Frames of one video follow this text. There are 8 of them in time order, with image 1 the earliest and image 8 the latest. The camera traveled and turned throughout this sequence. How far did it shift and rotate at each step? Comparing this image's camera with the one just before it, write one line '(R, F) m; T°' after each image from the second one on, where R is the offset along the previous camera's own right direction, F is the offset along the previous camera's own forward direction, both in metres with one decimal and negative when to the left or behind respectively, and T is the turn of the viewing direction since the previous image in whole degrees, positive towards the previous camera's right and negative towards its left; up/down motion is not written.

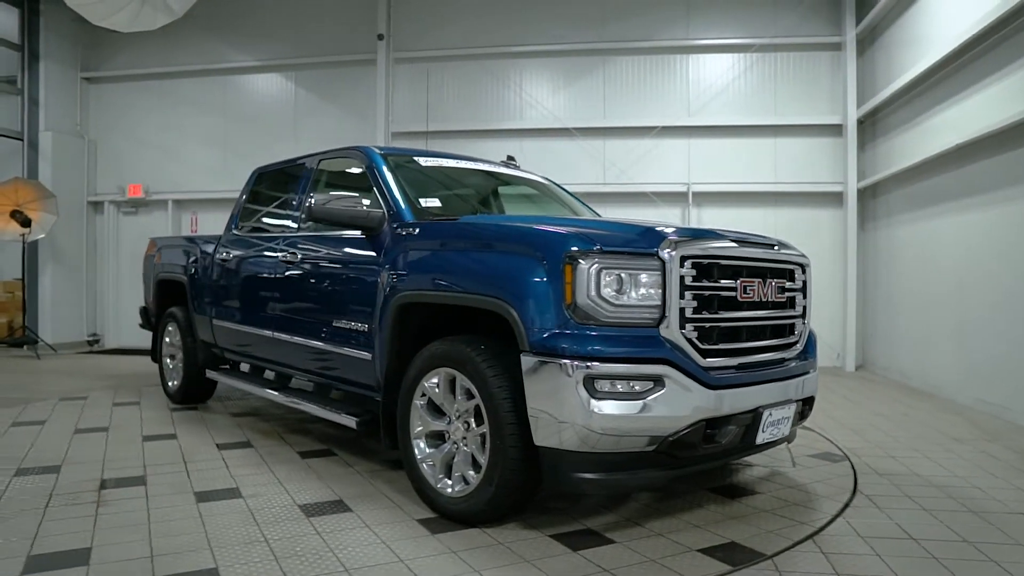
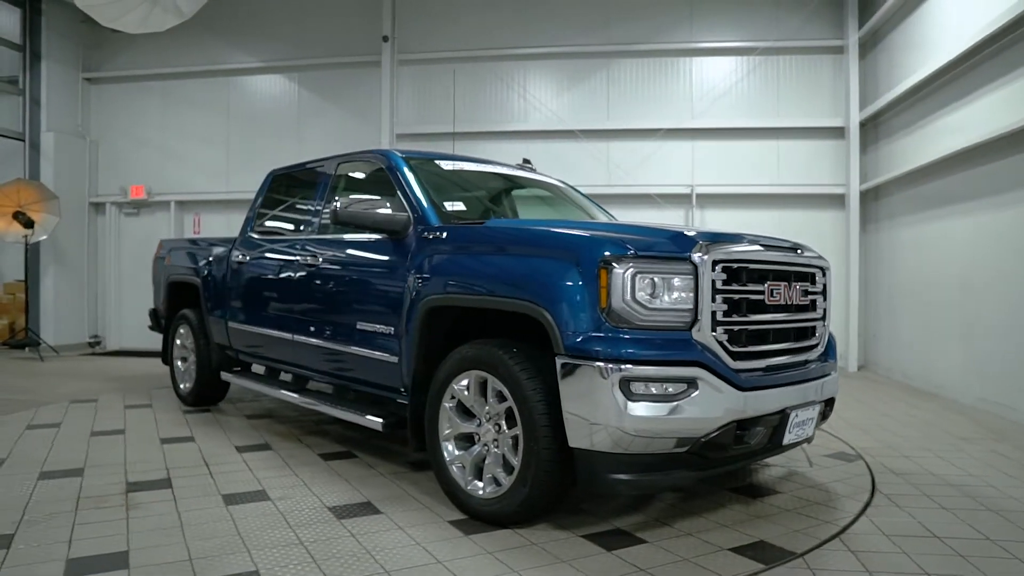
(-0.2, 0.0) m; +1°
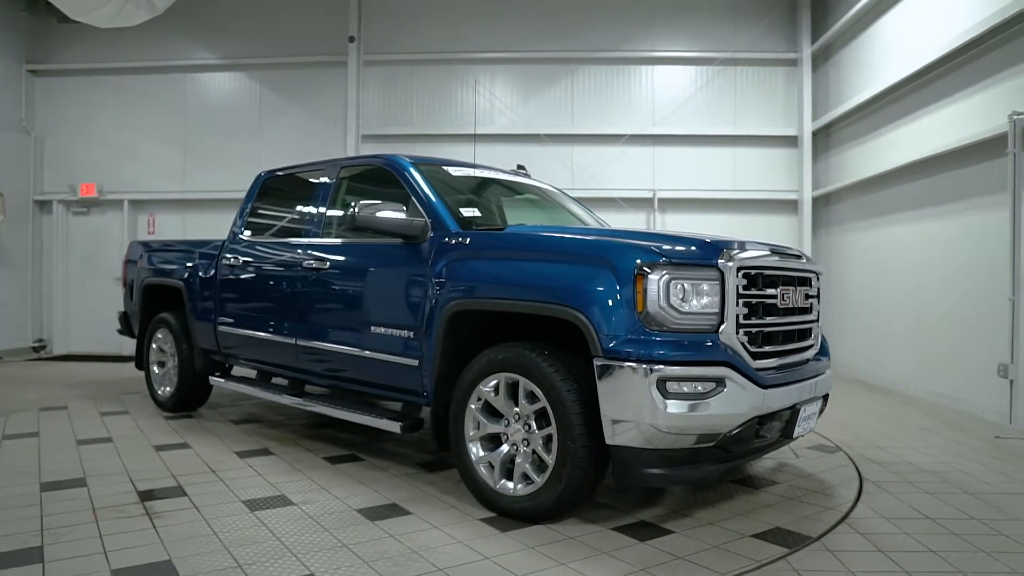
(-0.4, -0.1) m; +5°
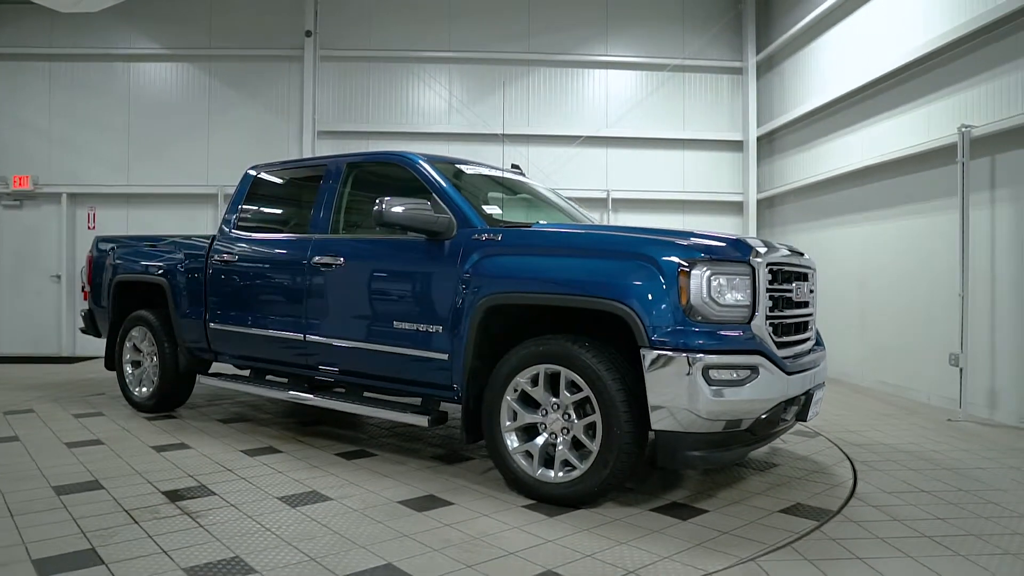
(-0.6, -0.1) m; +7°
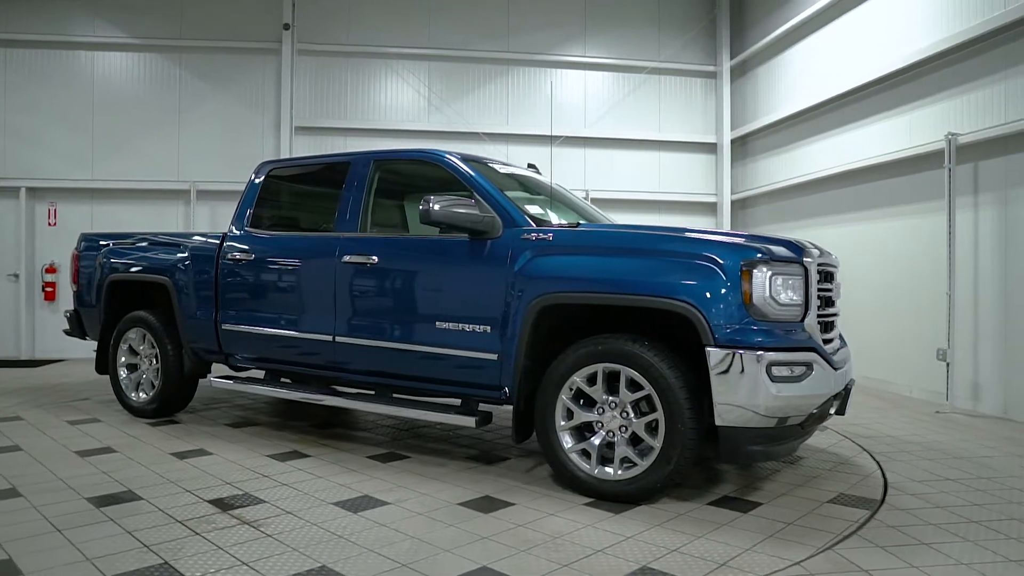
(-0.6, 0.0) m; +5°
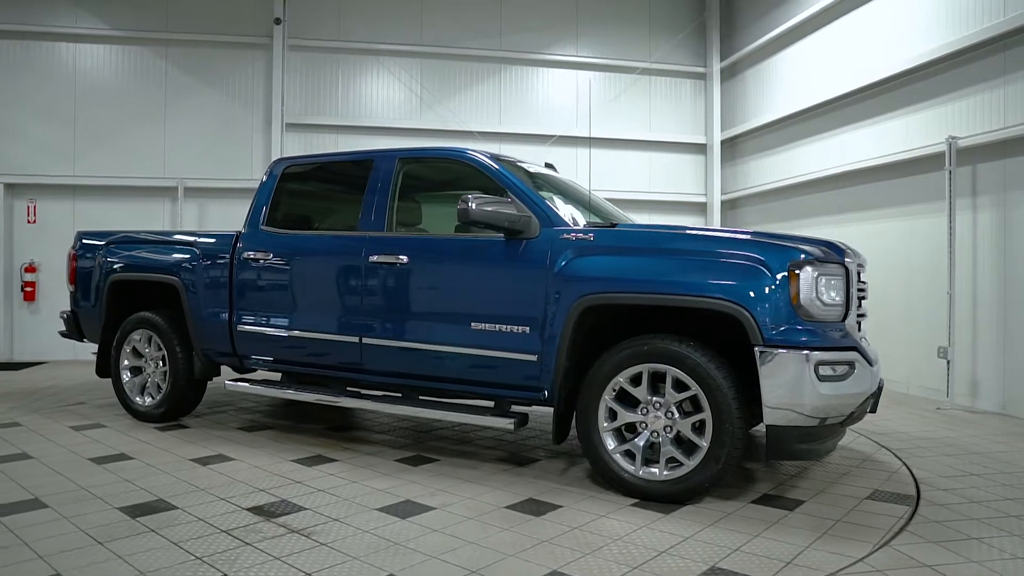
(-0.4, 0.0) m; +3°
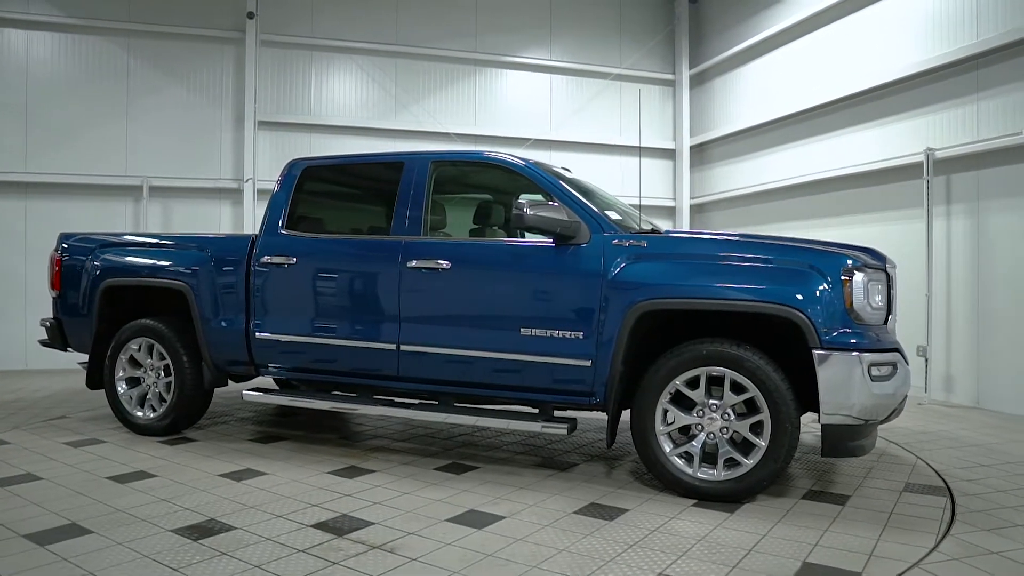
(-0.6, 0.0) m; +6°
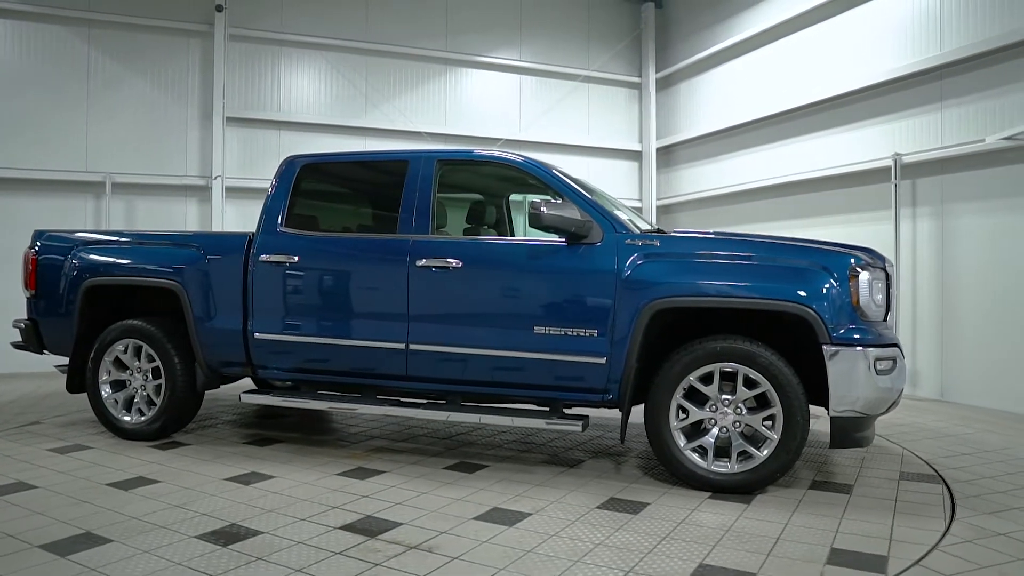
(-0.4, 0.0) m; +4°
